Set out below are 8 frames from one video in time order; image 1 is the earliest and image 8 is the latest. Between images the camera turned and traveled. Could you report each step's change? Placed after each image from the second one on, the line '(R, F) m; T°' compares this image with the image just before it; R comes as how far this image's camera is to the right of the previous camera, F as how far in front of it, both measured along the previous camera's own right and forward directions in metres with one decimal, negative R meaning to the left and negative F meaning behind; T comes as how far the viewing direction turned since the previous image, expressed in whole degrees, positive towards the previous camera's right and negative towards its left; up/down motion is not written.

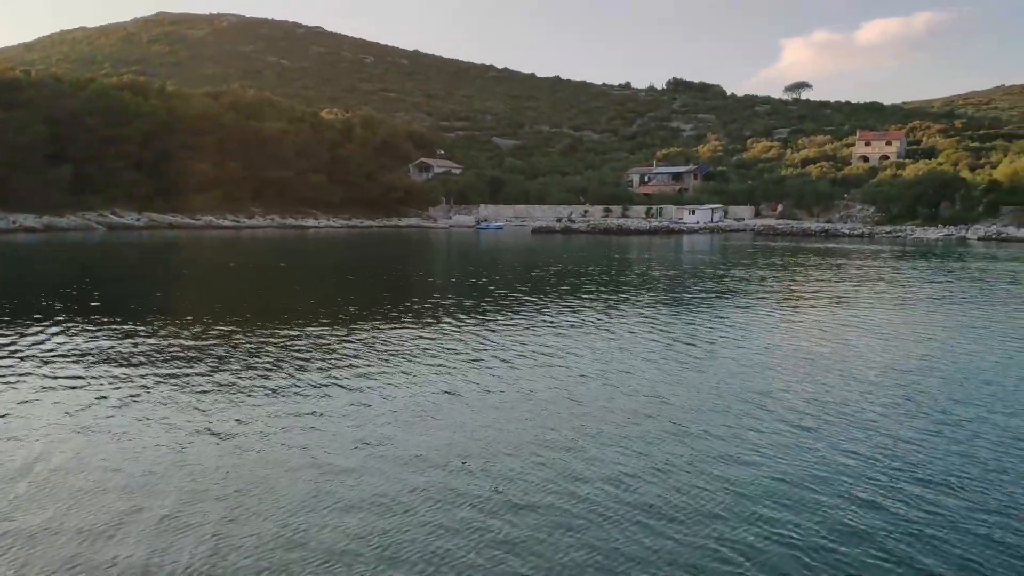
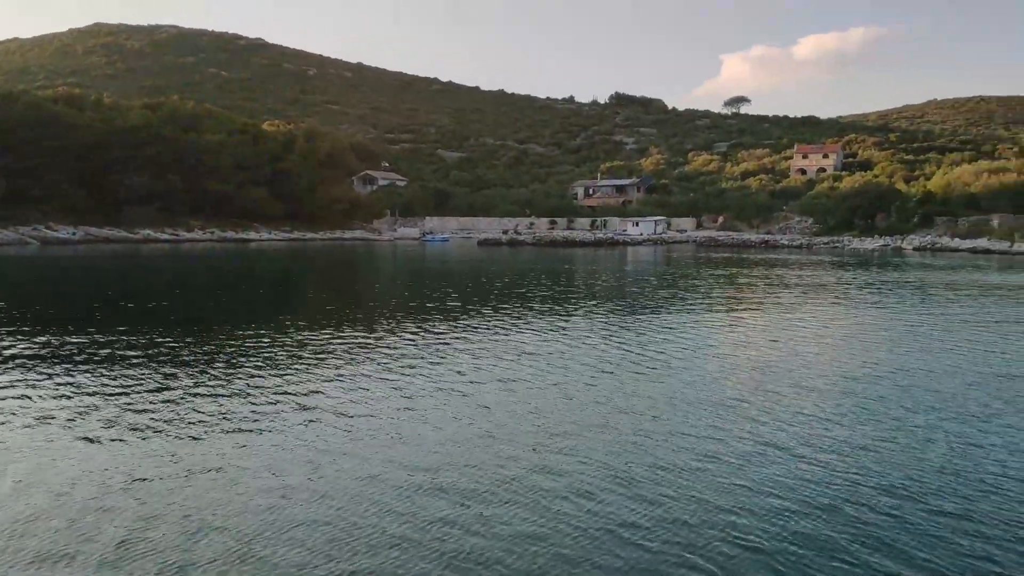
(0.0, +0.4) m; +3°
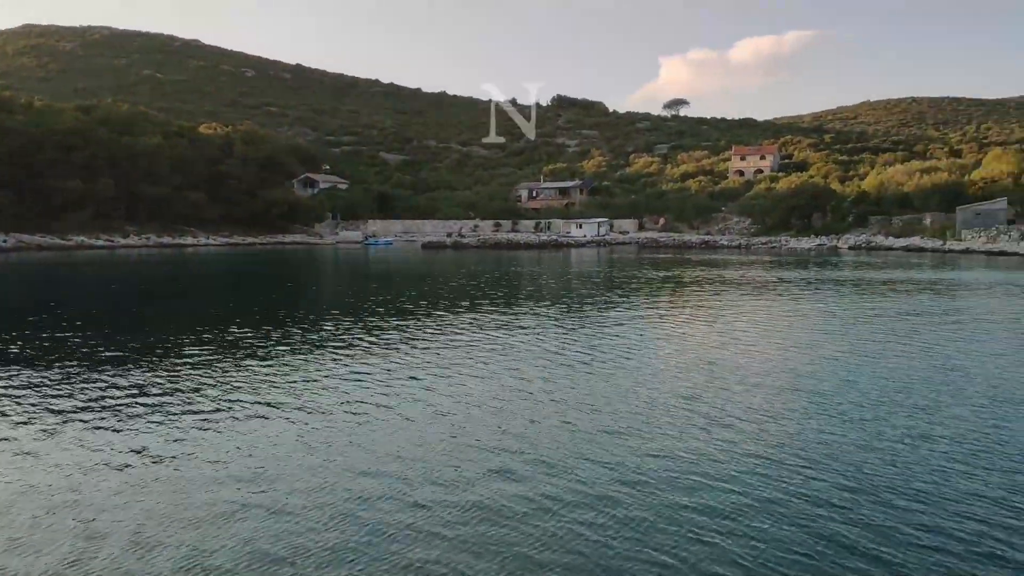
(0.0, -0.2) m; +3°
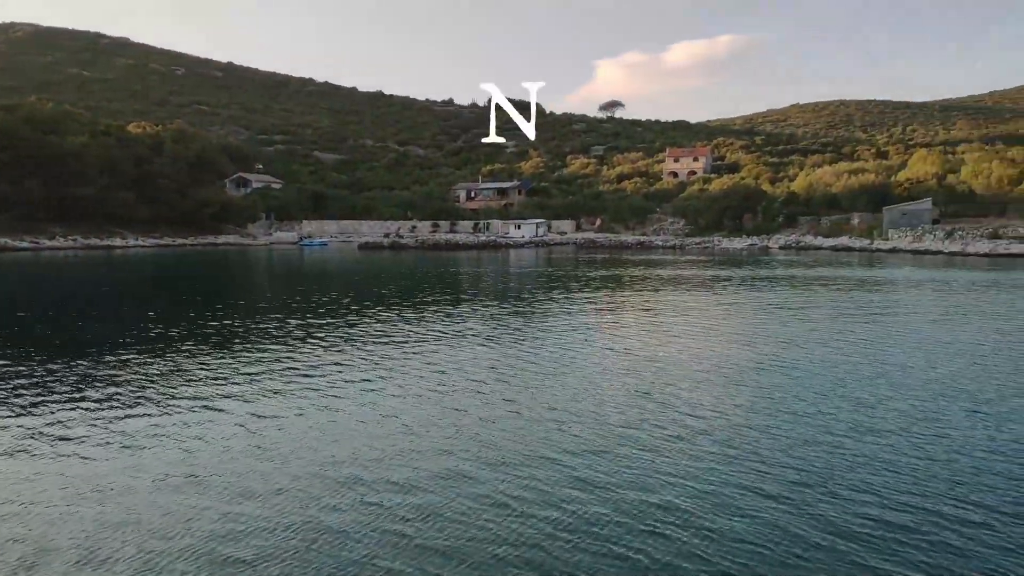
(-0.1, -0.6) m; +4°
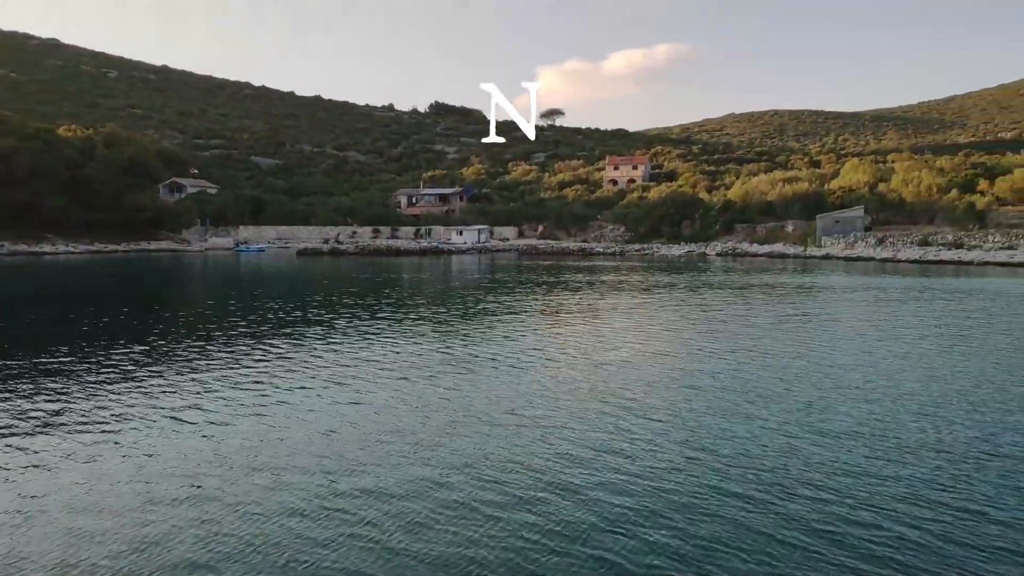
(-0.2, +0.1) m; +4°
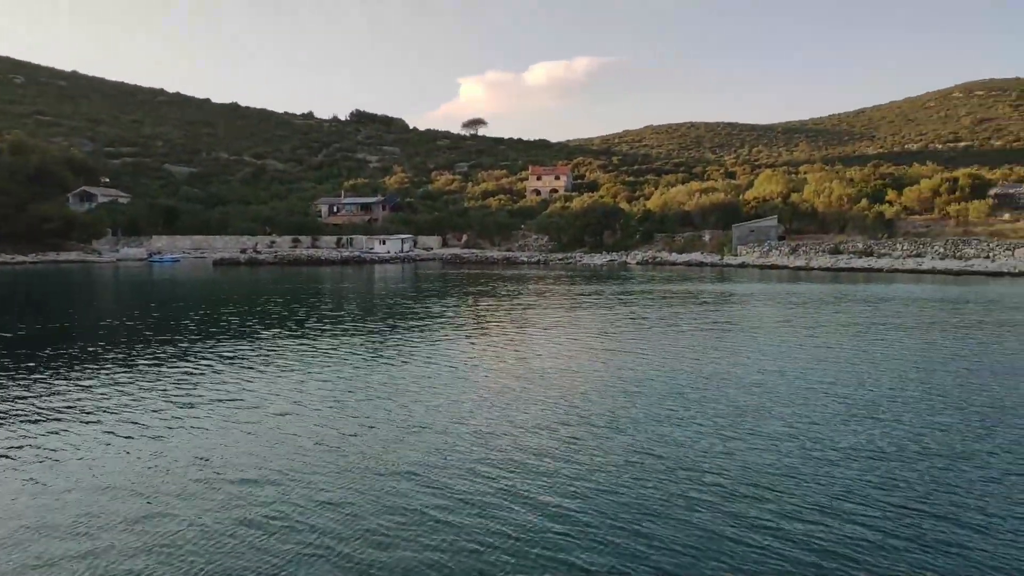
(-0.2, +0.2) m; +5°
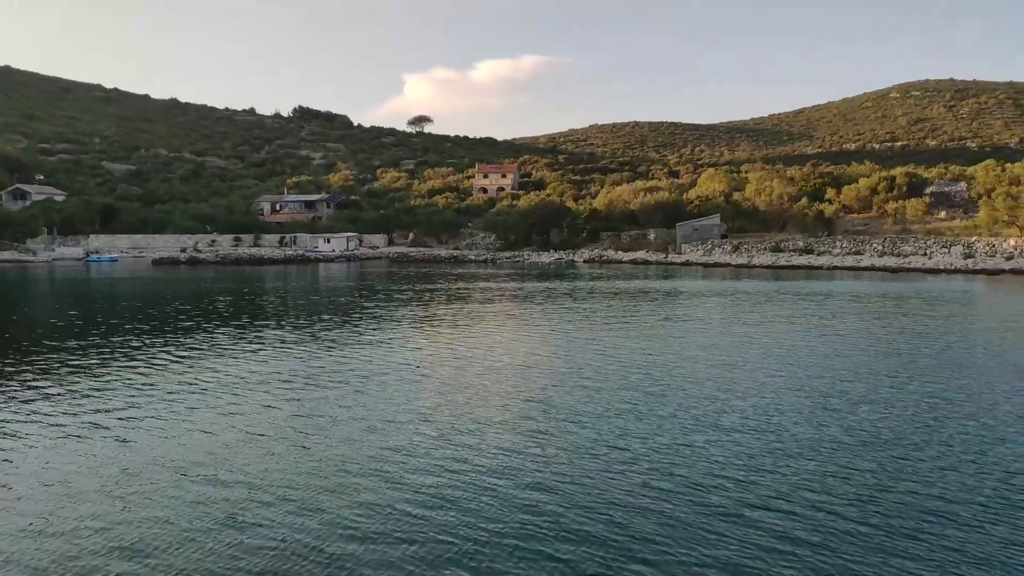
(-0.1, +0.4) m; +3°
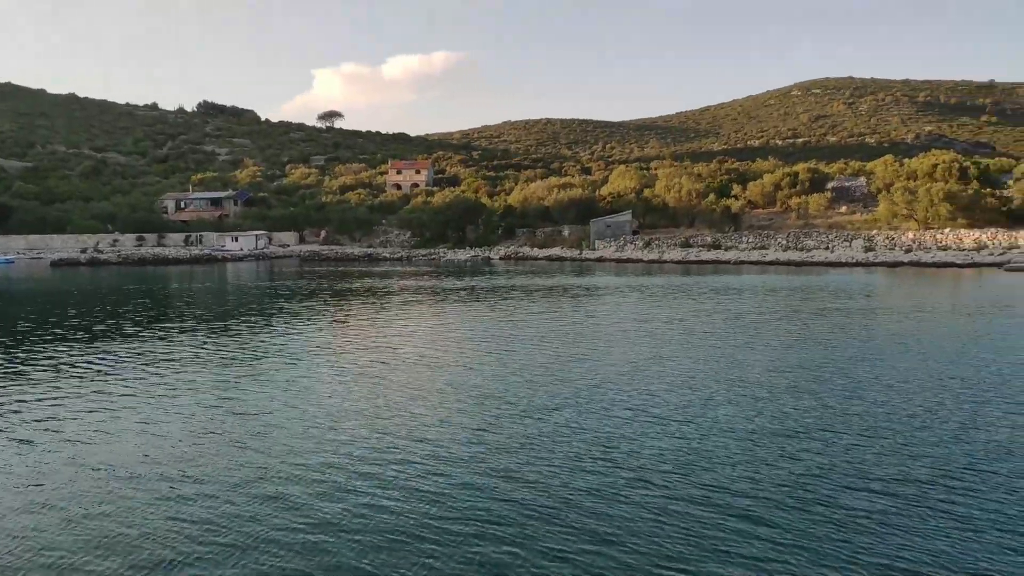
(-0.1, +0.7) m; +5°
